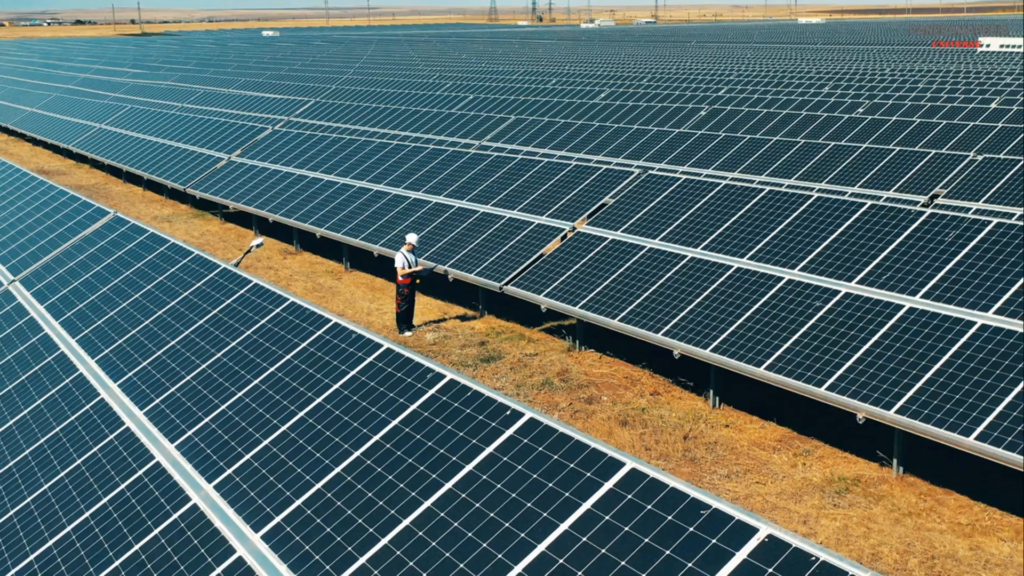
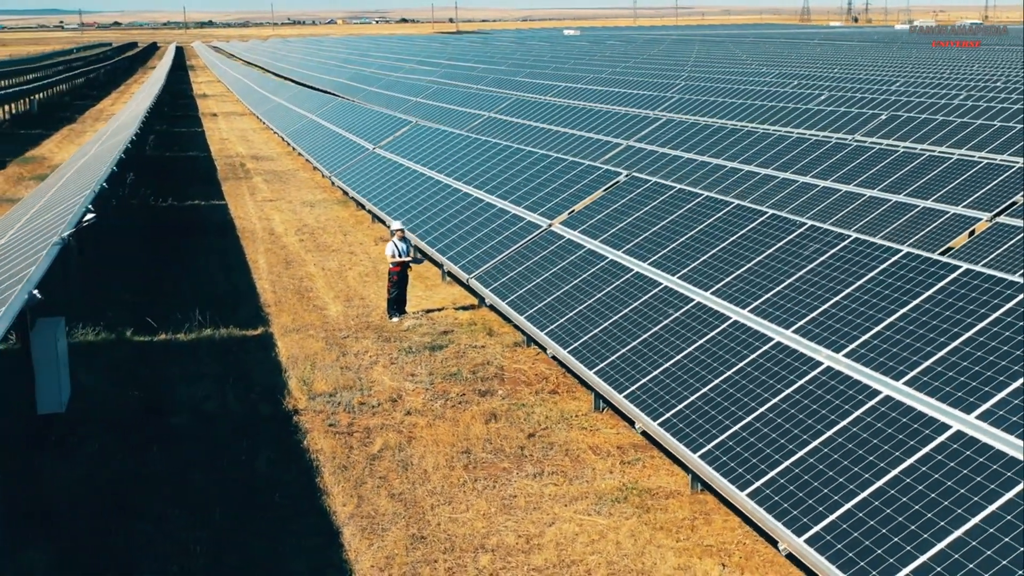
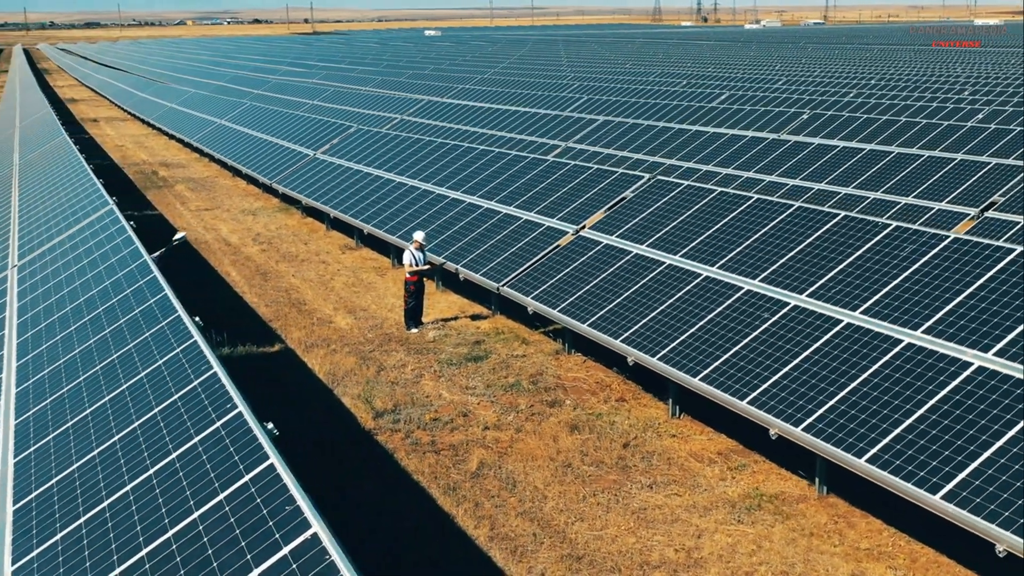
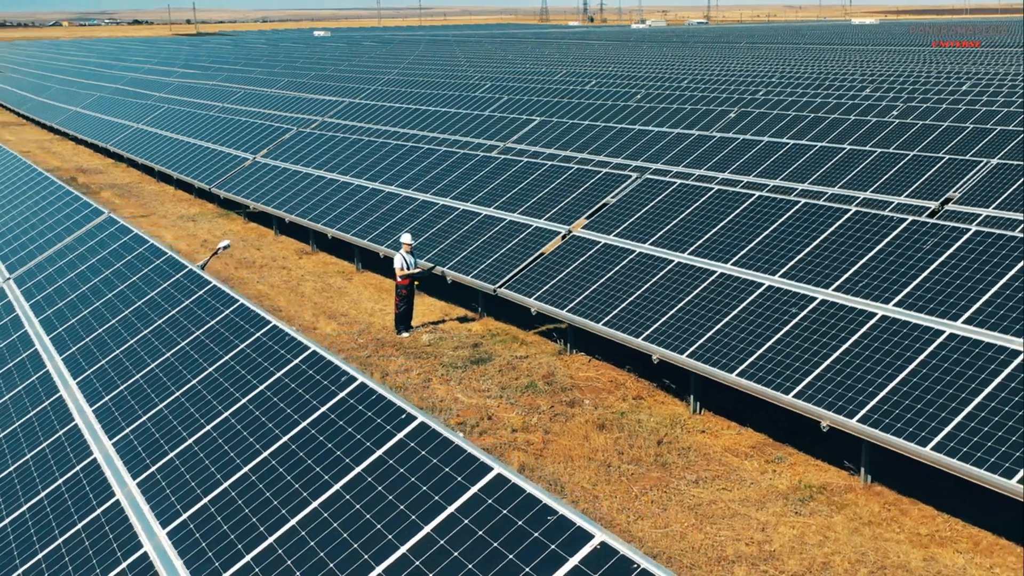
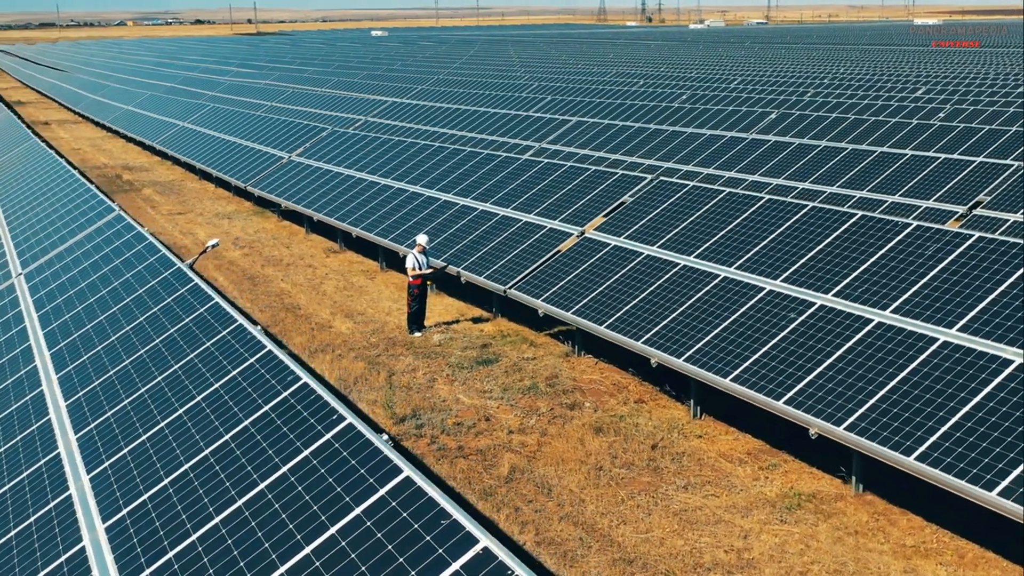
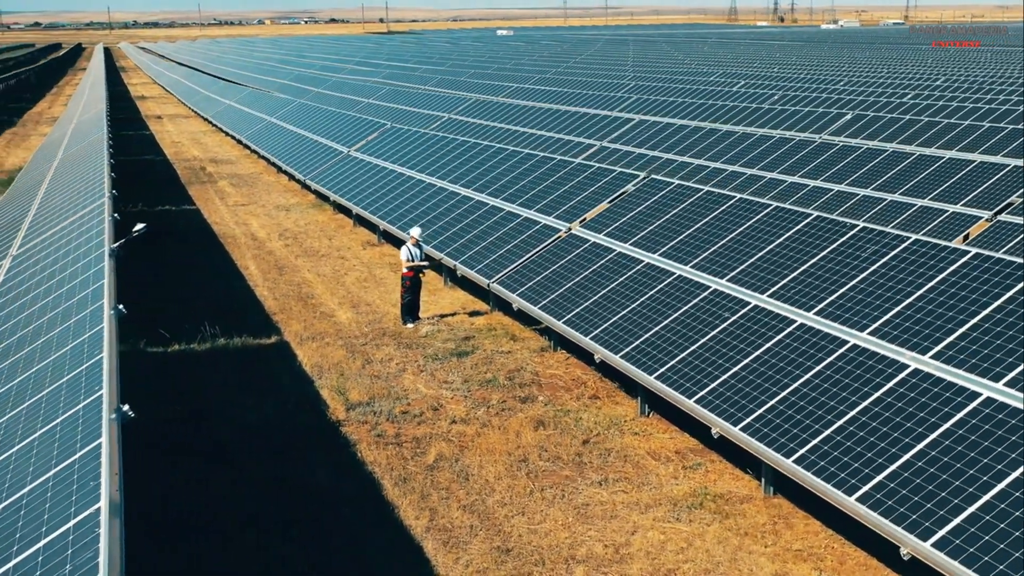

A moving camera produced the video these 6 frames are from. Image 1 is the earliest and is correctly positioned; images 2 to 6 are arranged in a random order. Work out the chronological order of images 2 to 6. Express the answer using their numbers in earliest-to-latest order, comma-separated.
4, 5, 3, 6, 2
